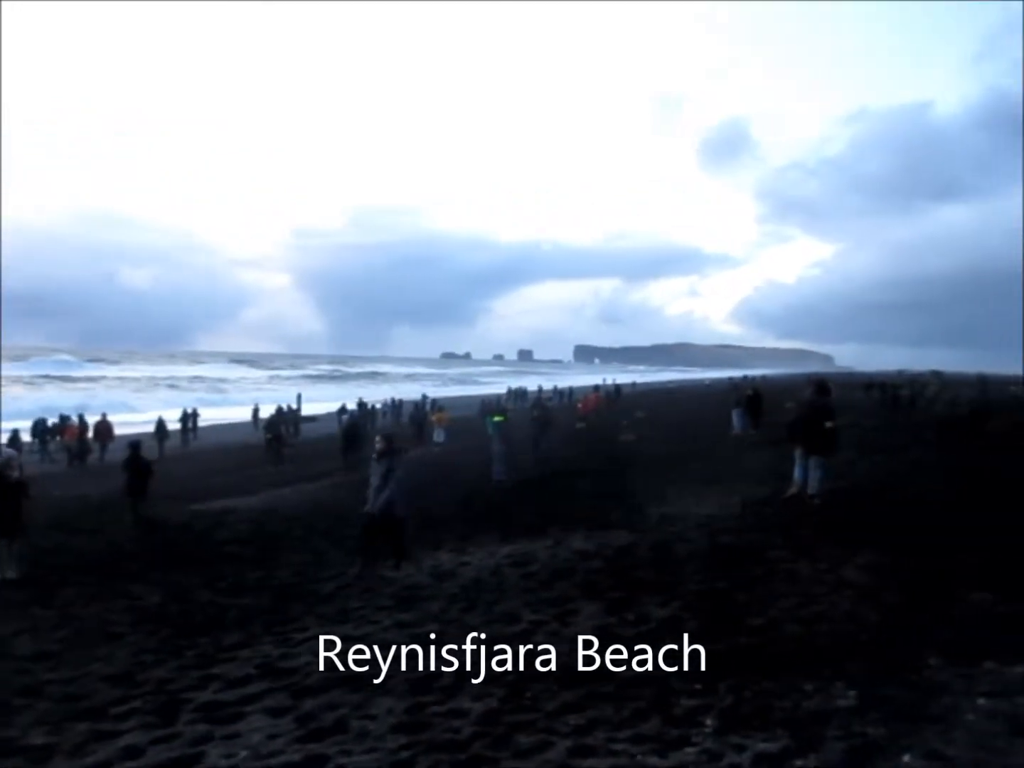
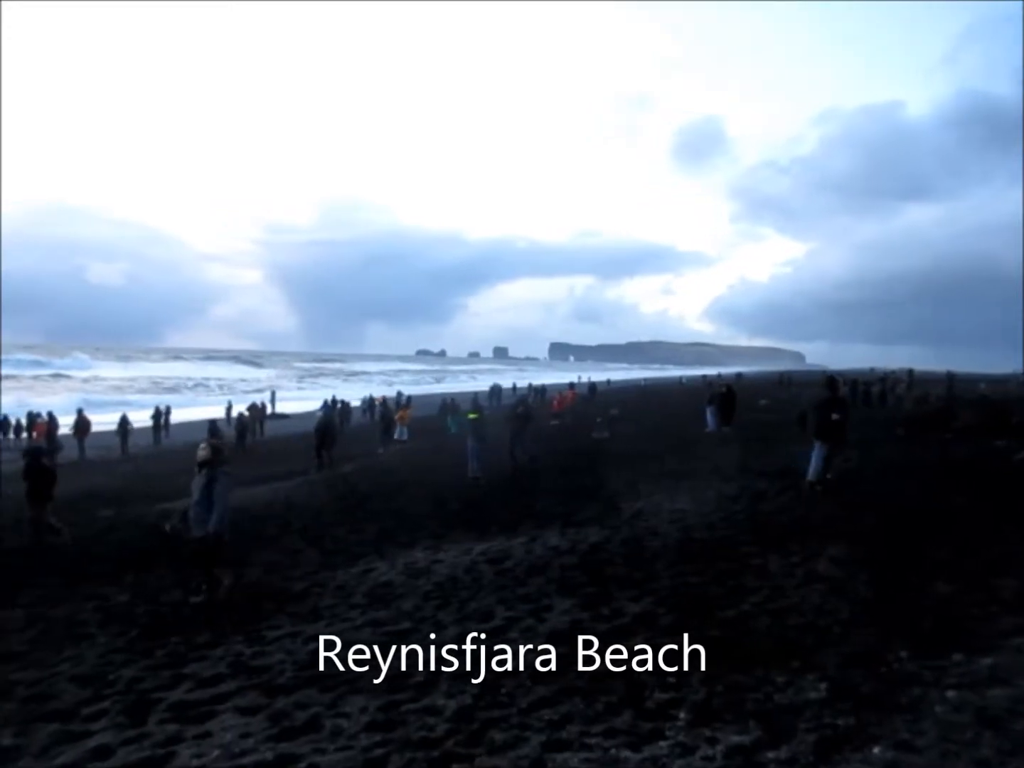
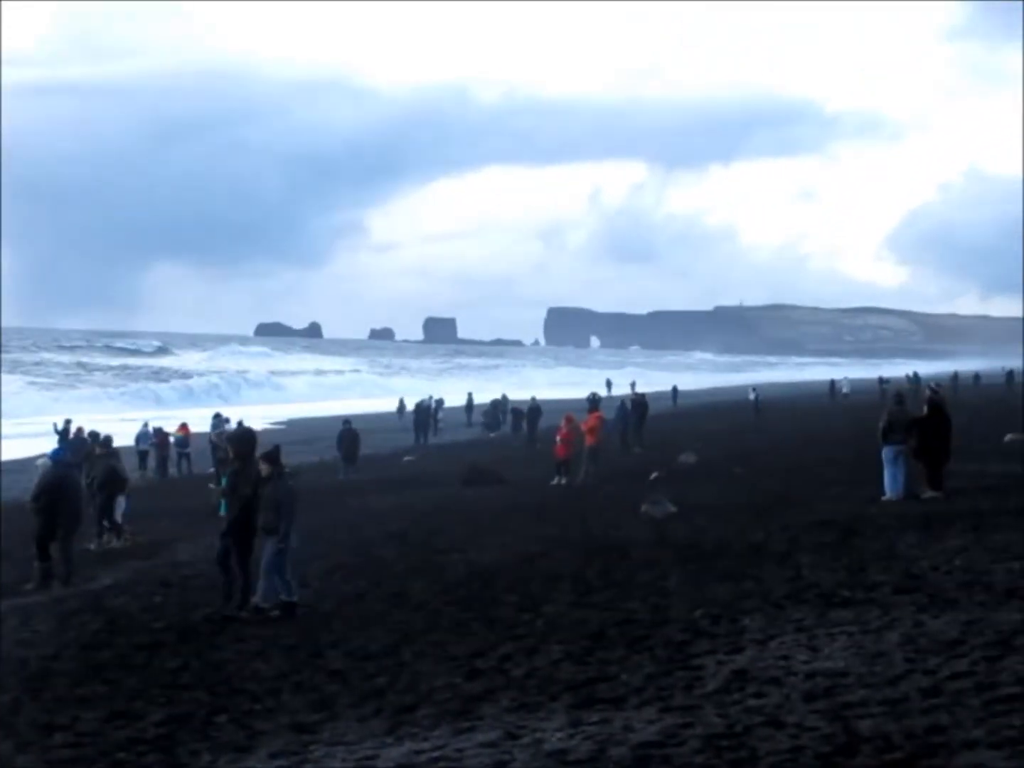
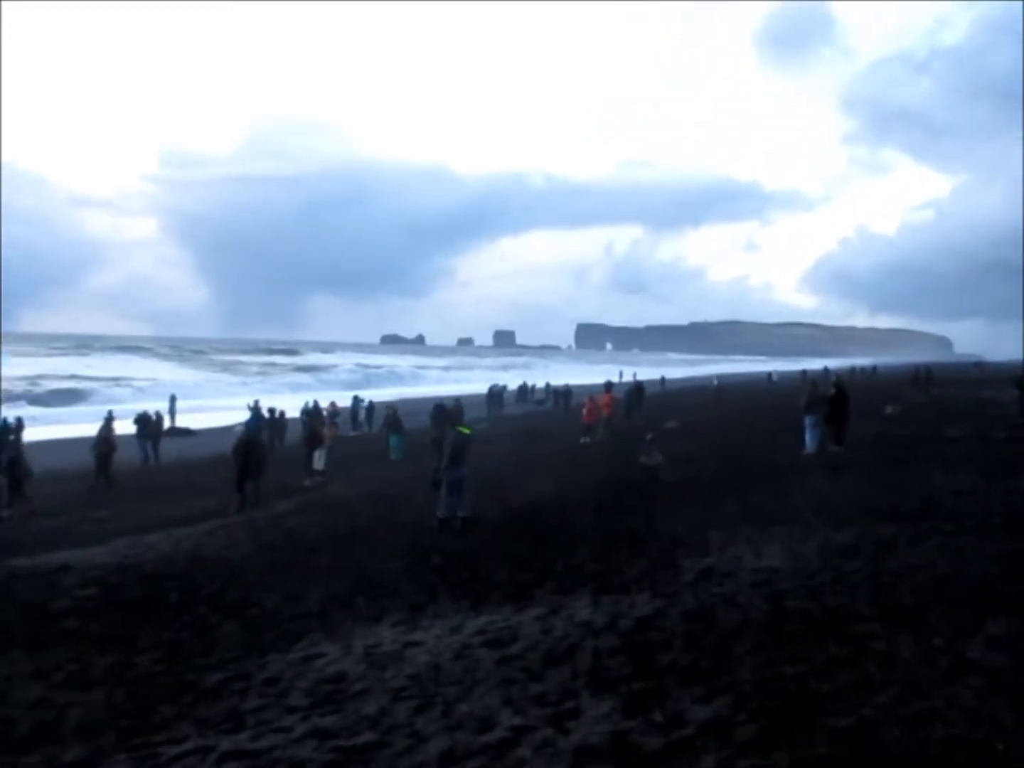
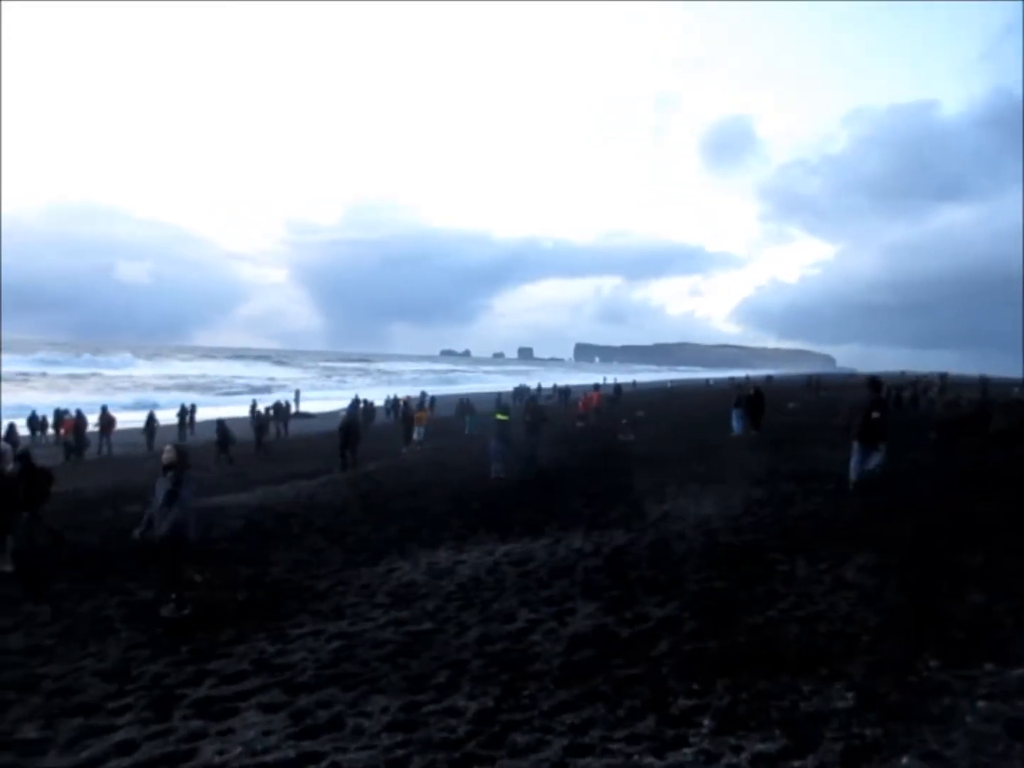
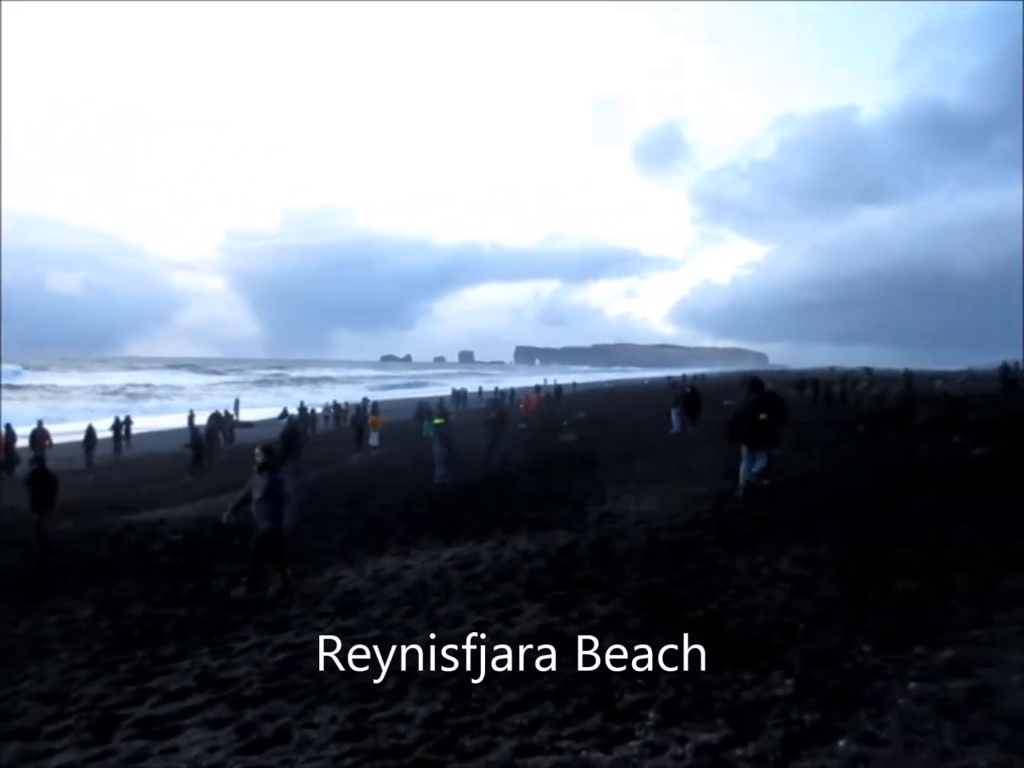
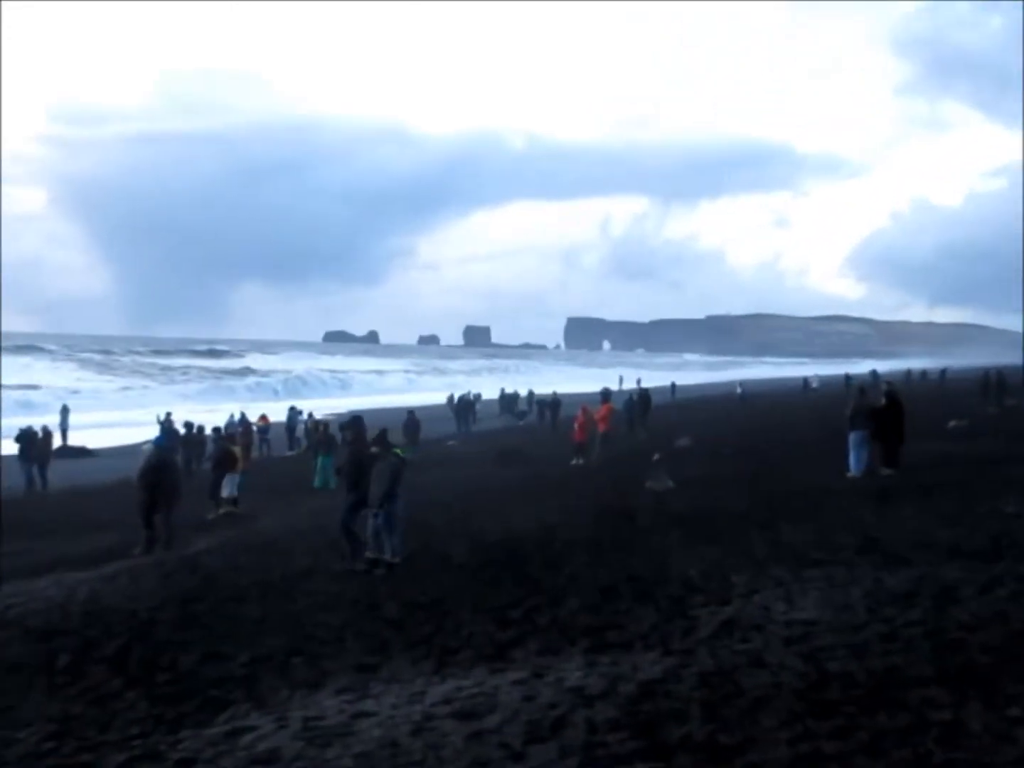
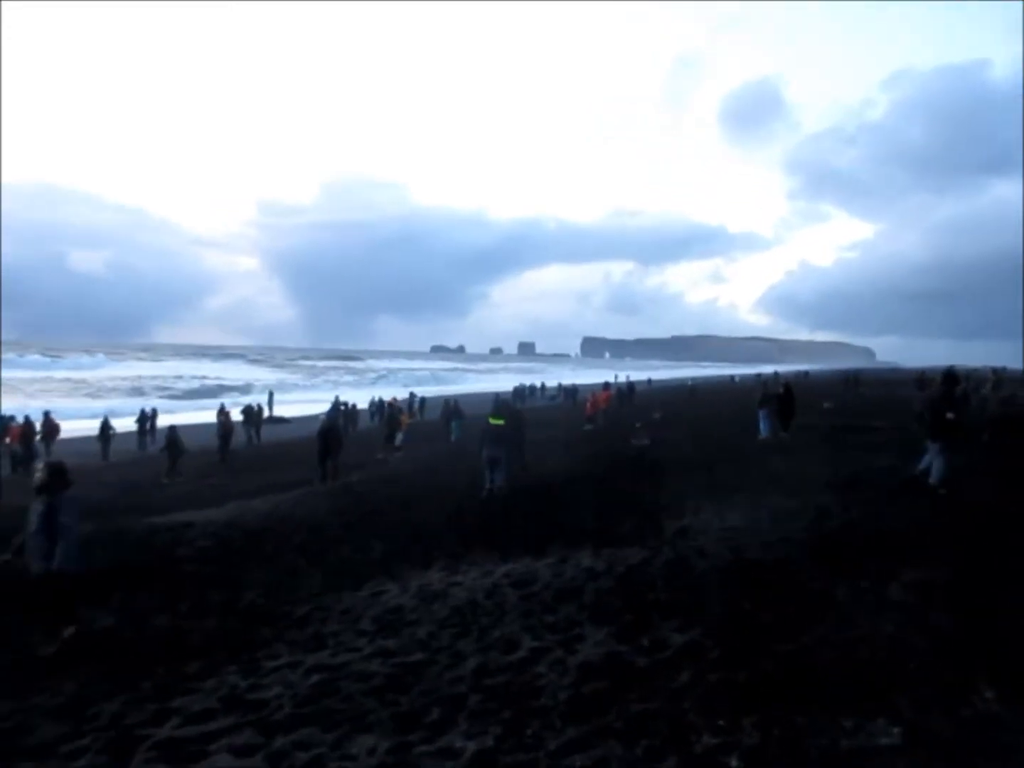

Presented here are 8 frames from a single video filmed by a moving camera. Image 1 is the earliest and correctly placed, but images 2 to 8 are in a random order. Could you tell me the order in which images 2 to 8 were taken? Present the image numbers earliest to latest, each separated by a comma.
6, 2, 5, 8, 4, 7, 3
